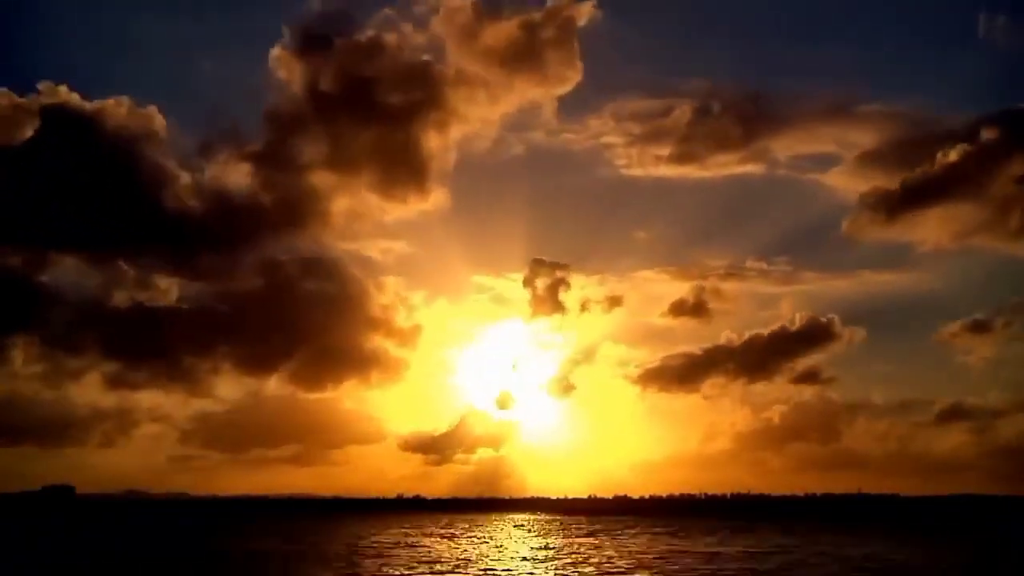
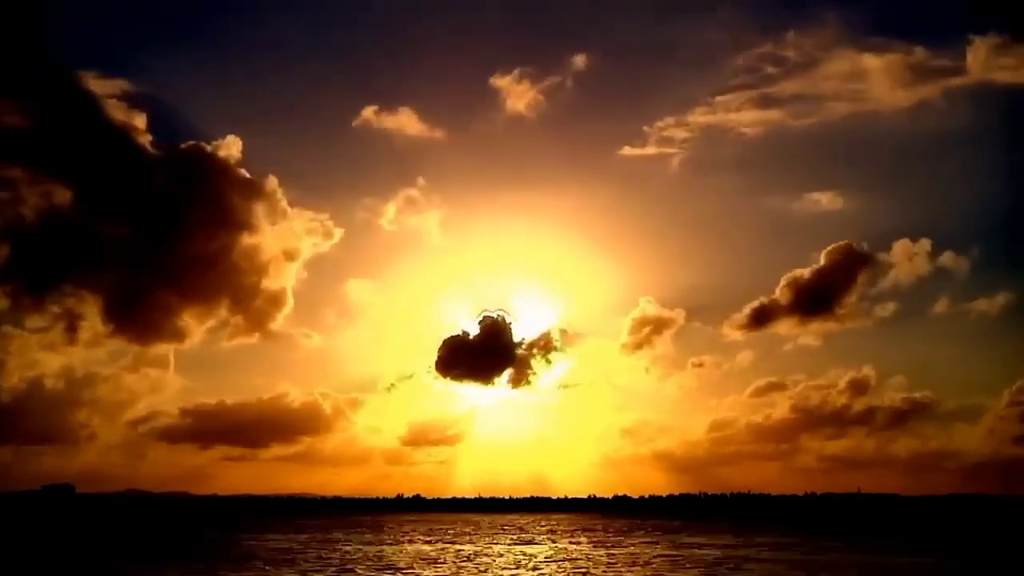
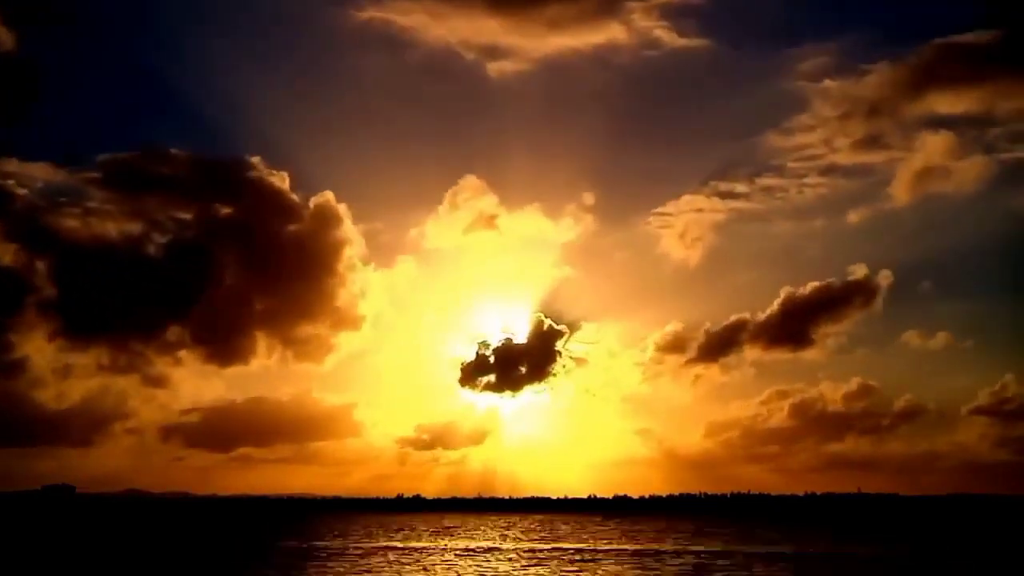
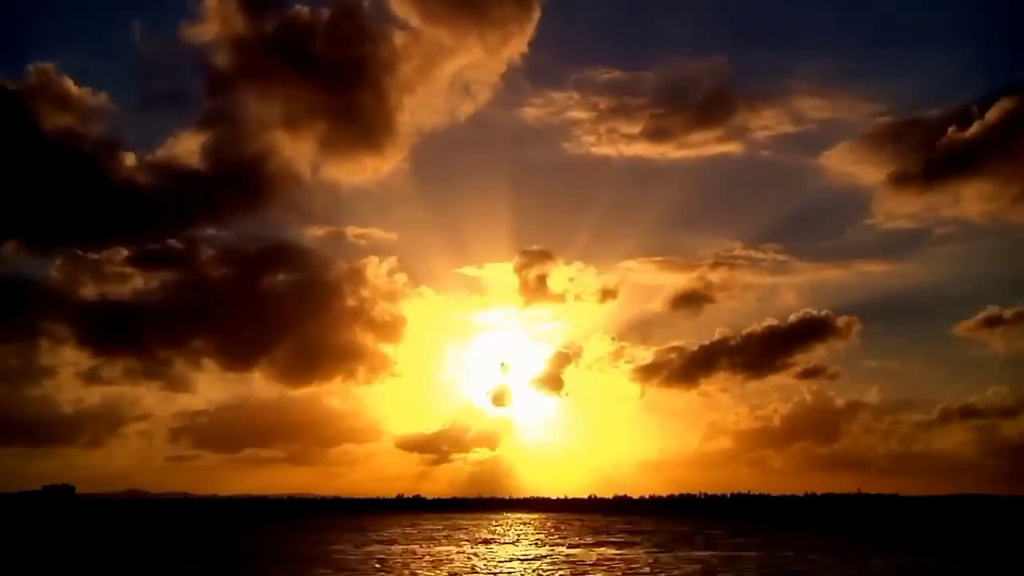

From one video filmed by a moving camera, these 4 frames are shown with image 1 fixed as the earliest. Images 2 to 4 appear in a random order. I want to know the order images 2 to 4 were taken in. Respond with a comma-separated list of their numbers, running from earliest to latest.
4, 3, 2
